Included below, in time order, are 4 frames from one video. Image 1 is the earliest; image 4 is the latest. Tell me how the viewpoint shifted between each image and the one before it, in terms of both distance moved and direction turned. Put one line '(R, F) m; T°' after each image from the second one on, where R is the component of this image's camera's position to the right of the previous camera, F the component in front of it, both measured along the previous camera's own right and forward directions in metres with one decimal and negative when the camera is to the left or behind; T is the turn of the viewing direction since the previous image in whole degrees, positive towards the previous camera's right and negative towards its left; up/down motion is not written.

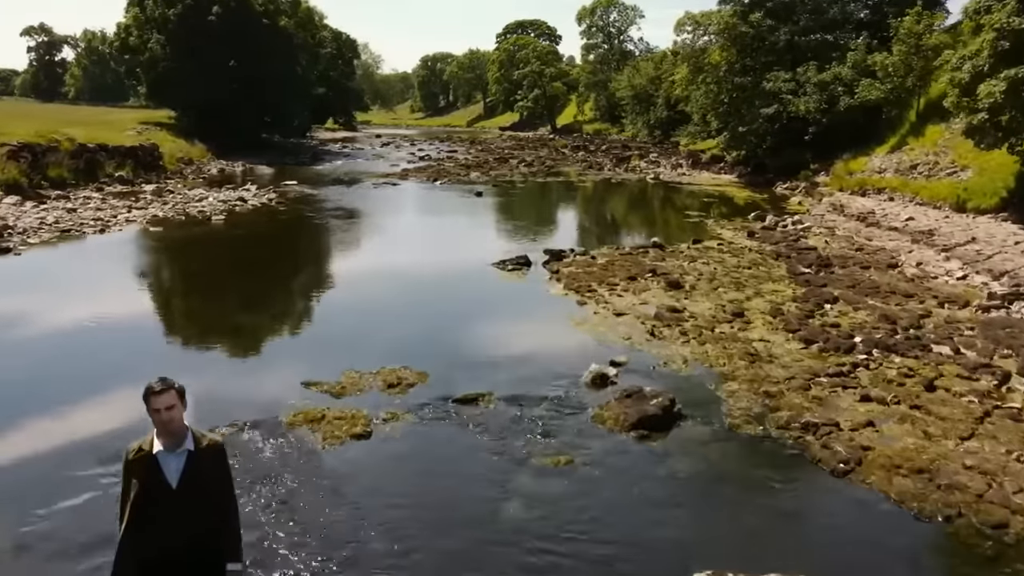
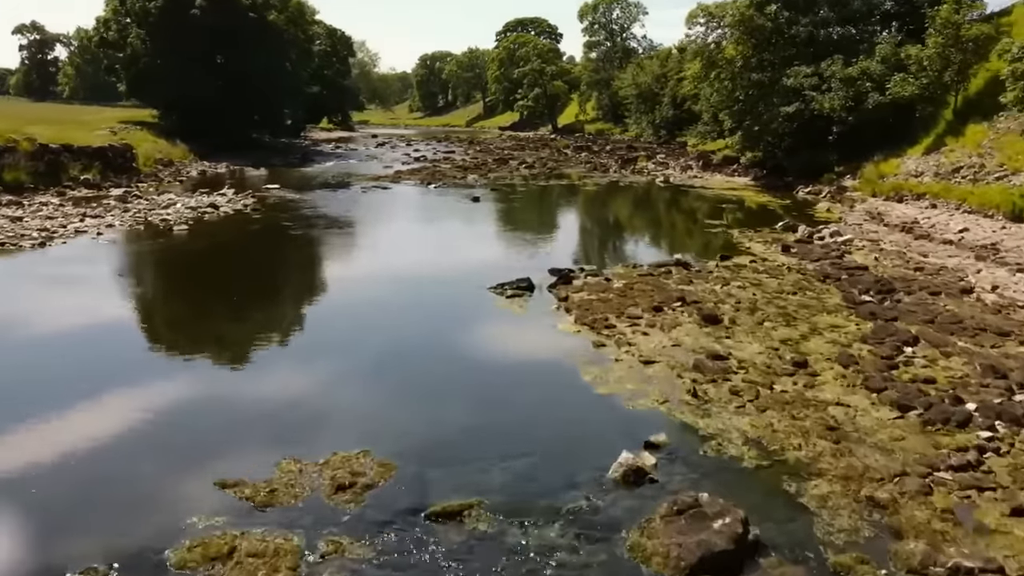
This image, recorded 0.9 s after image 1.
(0.0, +4.1) m; 0°
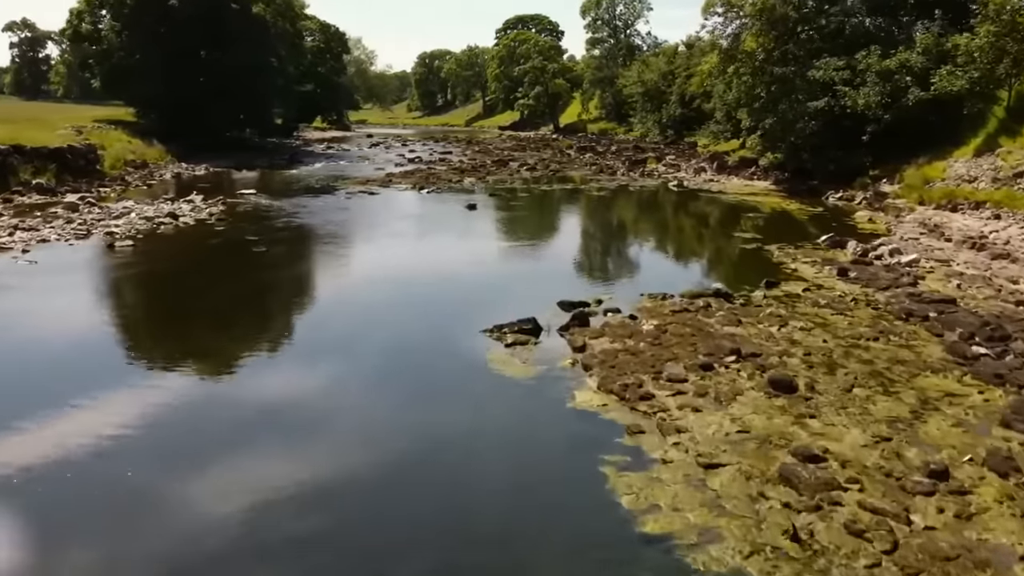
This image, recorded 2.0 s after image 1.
(0.0, +4.8) m; 0°
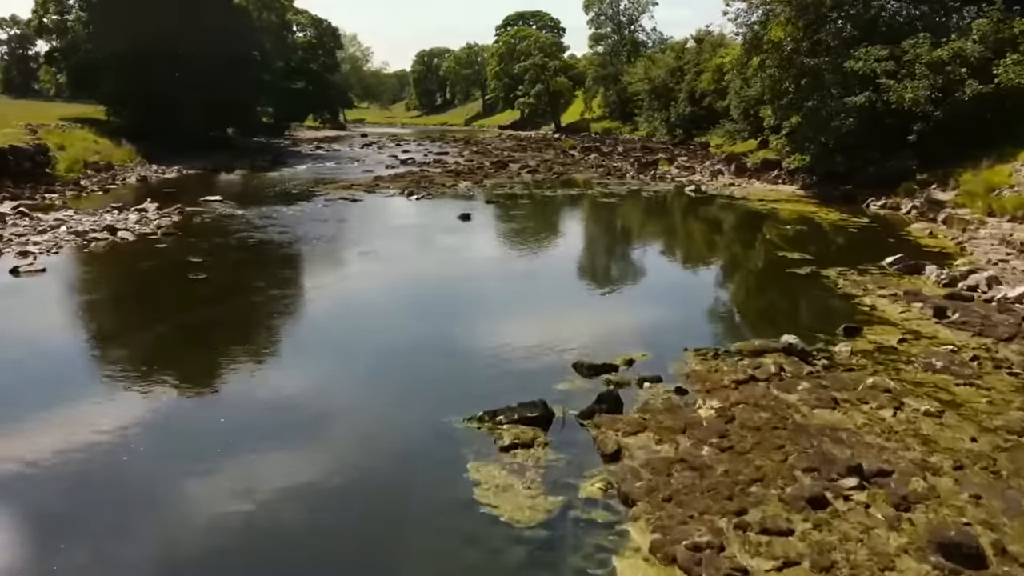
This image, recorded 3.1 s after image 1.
(0.0, +5.3) m; 0°
